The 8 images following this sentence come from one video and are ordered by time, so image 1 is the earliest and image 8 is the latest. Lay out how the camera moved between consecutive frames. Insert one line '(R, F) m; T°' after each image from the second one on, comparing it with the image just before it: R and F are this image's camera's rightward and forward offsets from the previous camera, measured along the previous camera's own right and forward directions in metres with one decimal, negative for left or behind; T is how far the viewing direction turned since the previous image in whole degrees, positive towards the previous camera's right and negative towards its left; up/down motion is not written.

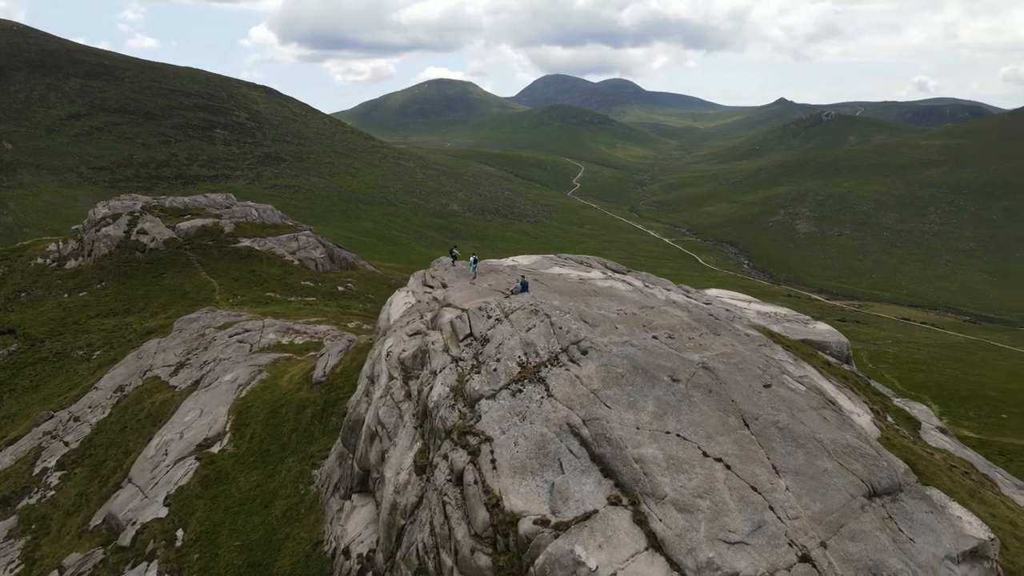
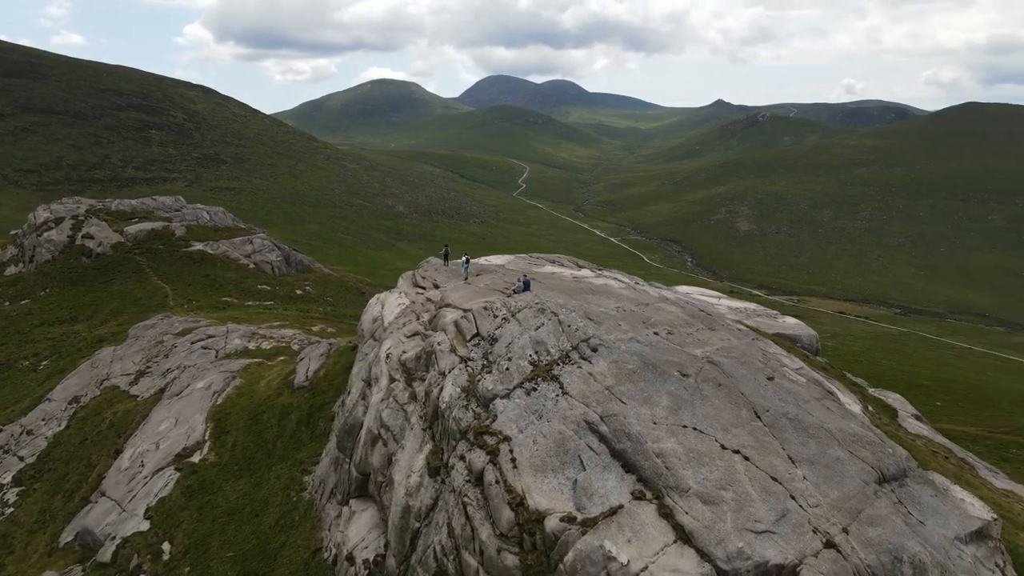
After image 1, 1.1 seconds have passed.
(-1.8, +0.1) m; +4°
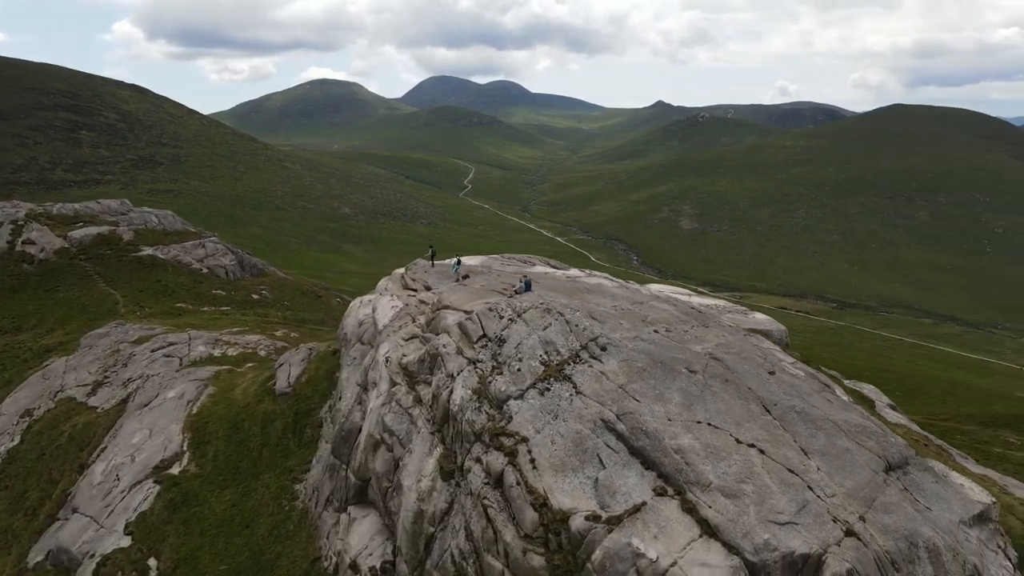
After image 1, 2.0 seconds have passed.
(-1.8, +0.1) m; +4°
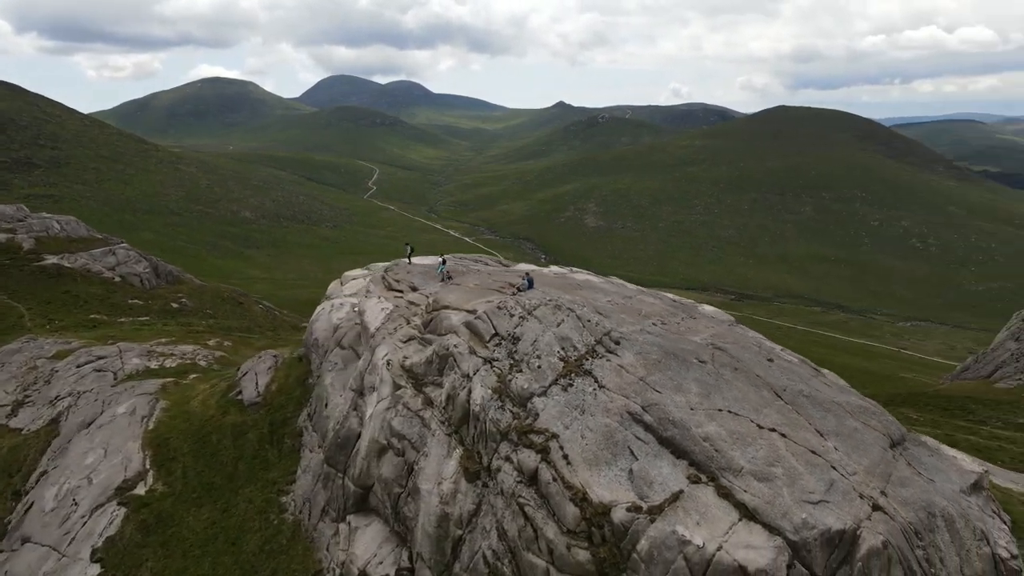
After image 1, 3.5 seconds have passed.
(-3.0, +0.3) m; +7°
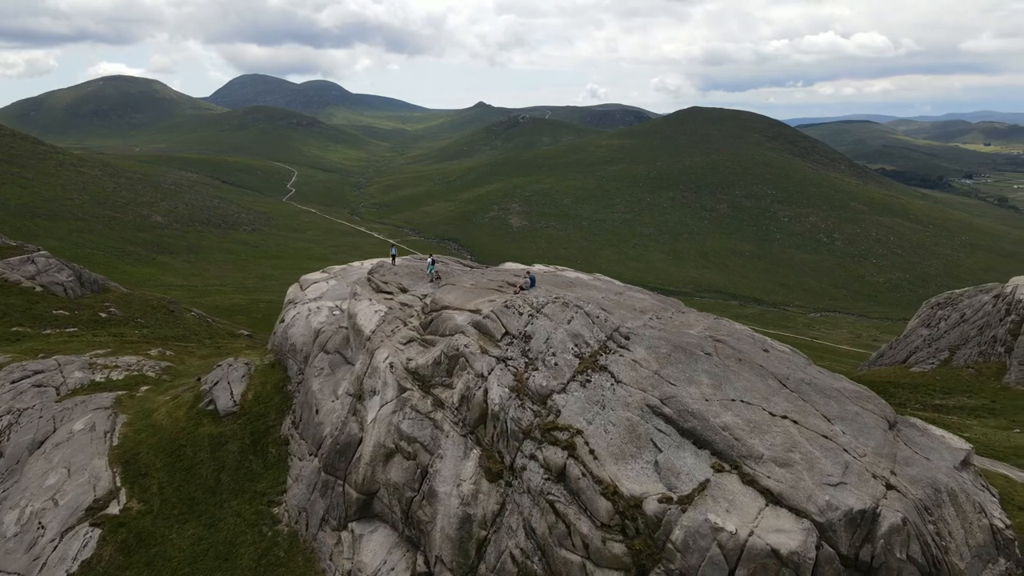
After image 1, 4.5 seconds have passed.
(-2.5, +0.1) m; +6°
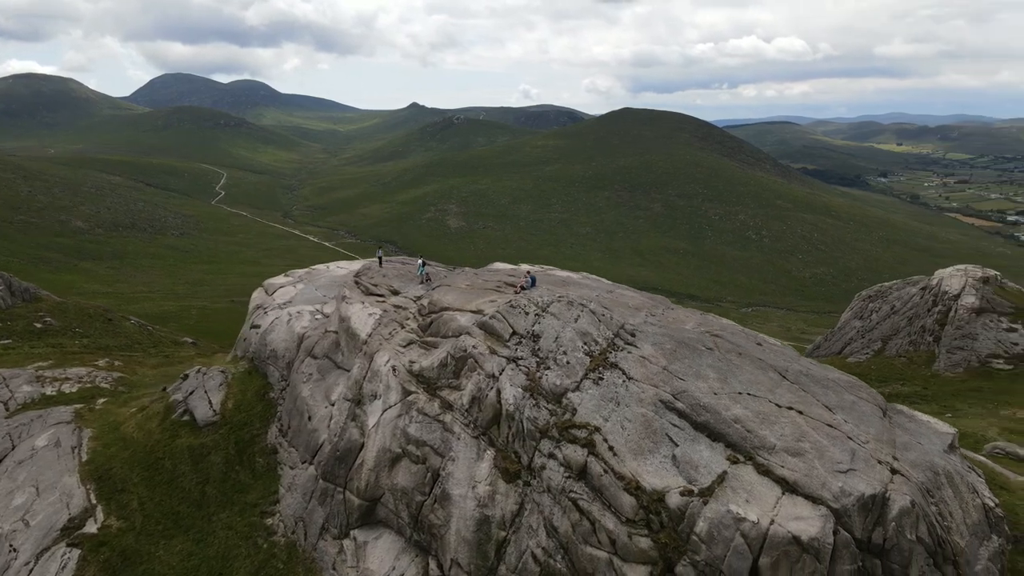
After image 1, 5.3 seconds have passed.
(-2.0, +0.1) m; +5°
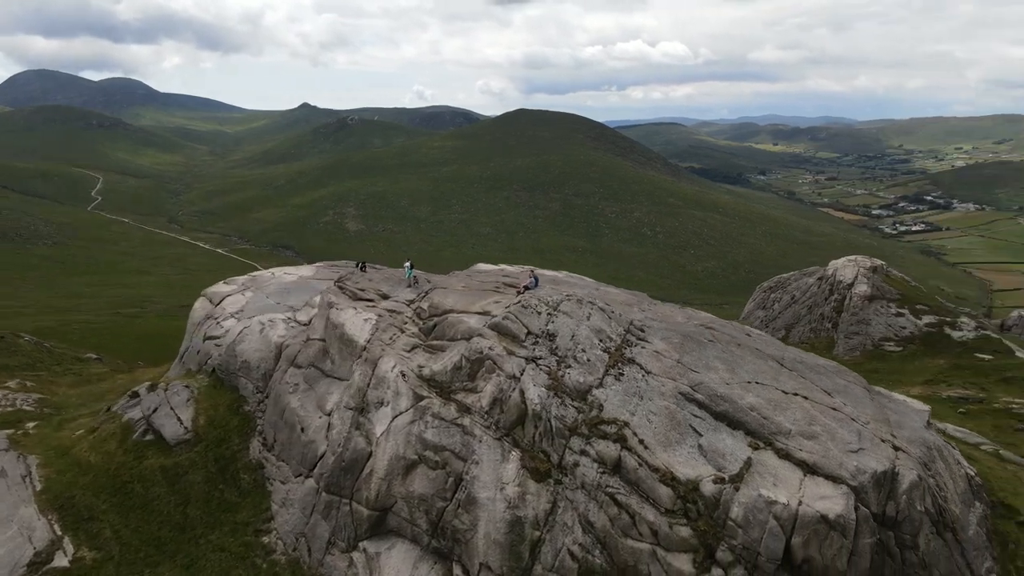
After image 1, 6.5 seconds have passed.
(-3.3, +0.2) m; +8°
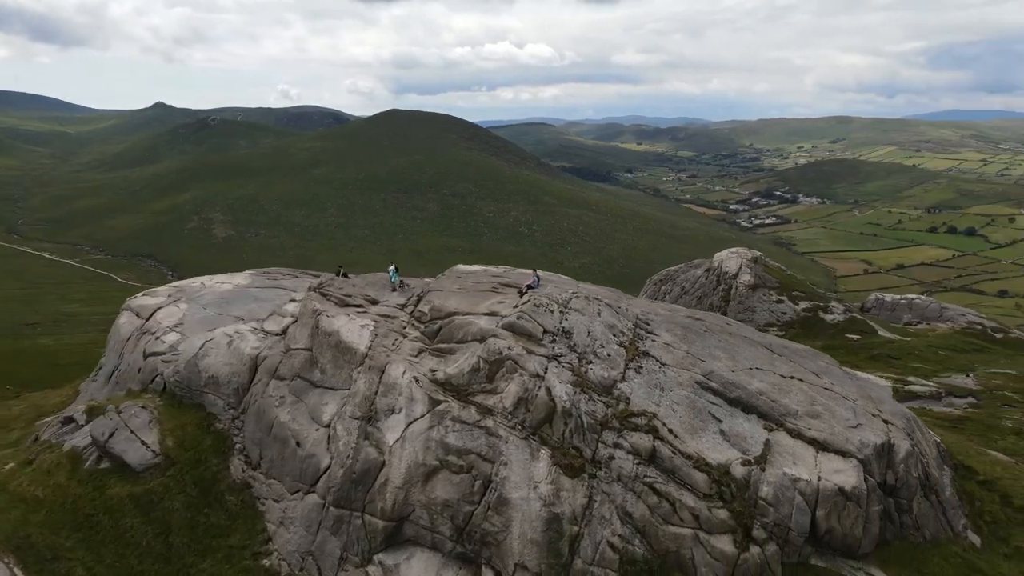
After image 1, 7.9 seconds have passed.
(-4.0, +0.3) m; +9°
